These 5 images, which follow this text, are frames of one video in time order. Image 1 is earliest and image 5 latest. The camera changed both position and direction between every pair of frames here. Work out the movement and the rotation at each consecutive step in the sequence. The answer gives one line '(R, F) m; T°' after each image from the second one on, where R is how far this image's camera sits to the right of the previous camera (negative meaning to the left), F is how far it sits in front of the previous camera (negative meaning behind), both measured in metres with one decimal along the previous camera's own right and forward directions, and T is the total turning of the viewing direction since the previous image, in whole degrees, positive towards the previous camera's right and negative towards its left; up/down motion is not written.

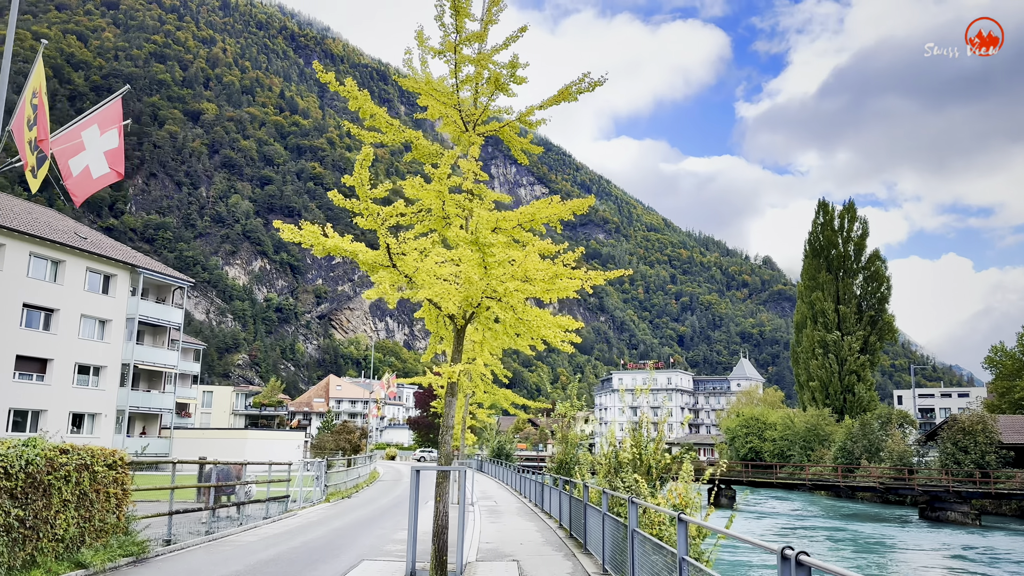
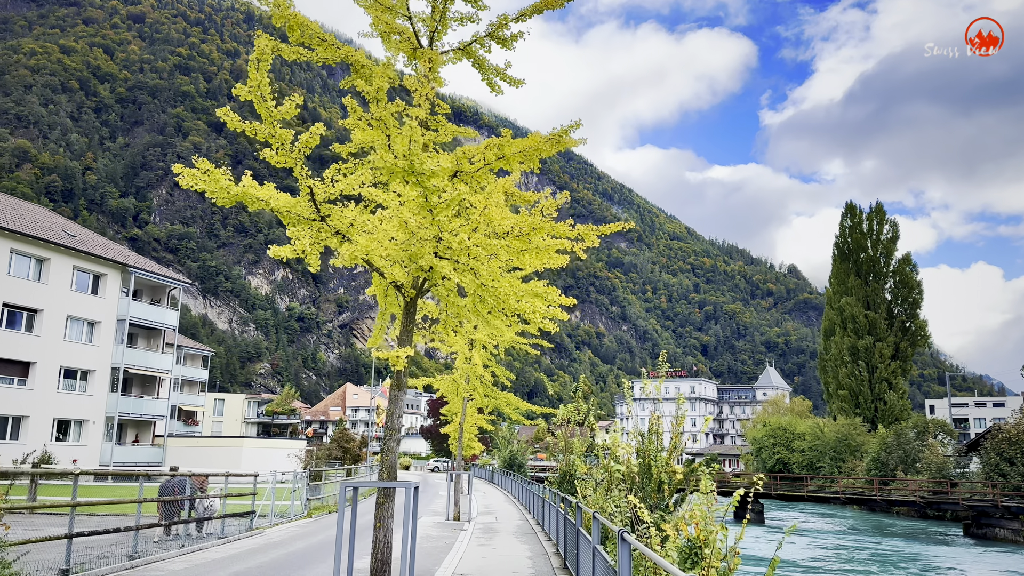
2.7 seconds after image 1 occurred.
(+0.6, +2.1) m; -2°
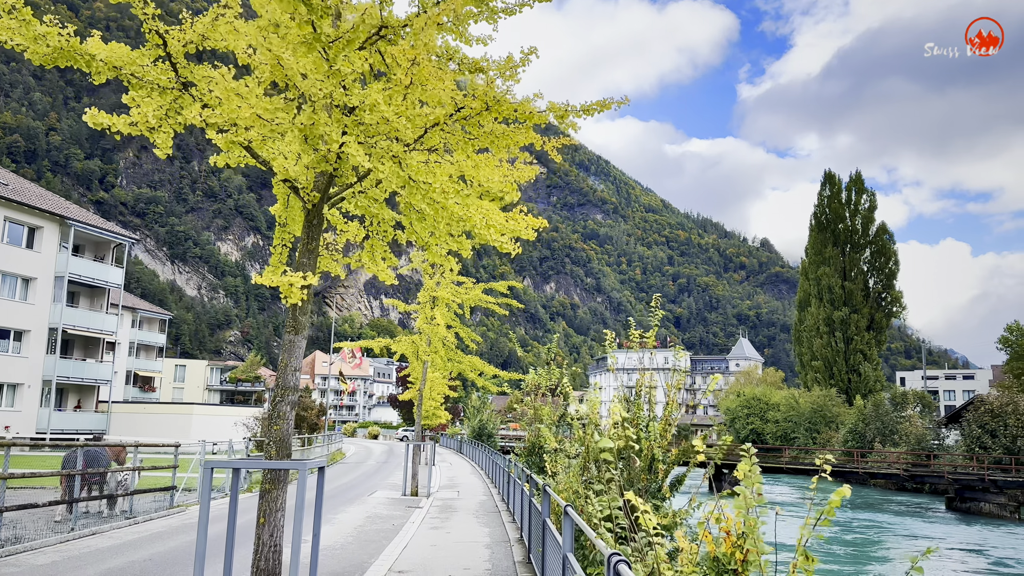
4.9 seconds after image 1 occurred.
(+0.2, +1.9) m; +2°
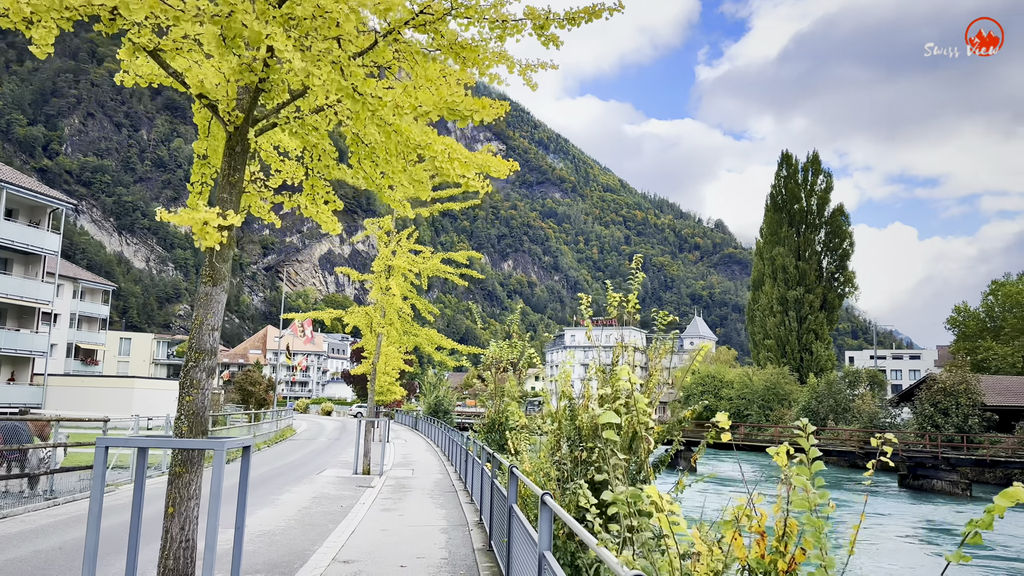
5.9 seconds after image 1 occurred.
(-0.1, +0.8) m; +4°
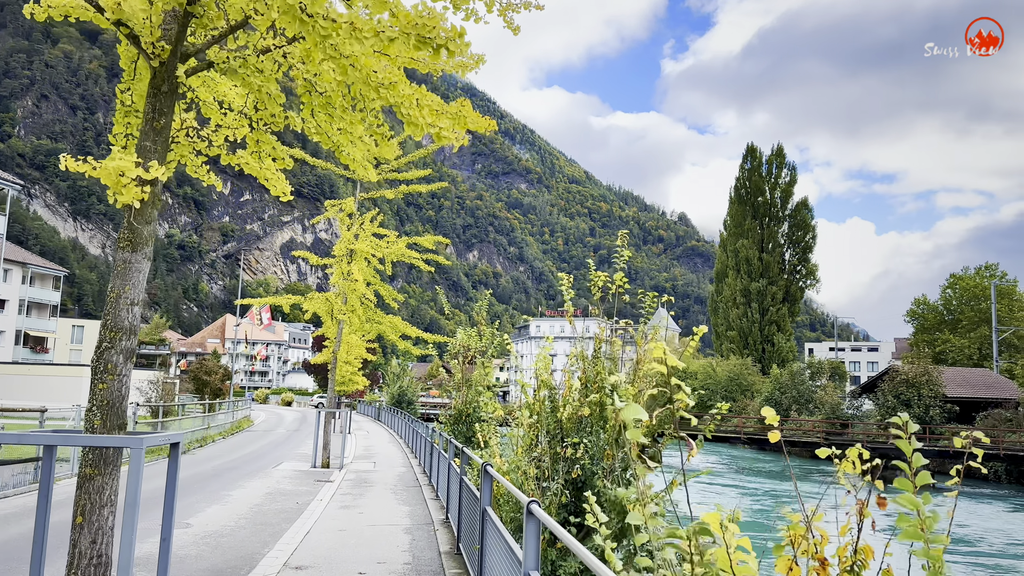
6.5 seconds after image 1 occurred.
(-0.1, +0.6) m; +3°
